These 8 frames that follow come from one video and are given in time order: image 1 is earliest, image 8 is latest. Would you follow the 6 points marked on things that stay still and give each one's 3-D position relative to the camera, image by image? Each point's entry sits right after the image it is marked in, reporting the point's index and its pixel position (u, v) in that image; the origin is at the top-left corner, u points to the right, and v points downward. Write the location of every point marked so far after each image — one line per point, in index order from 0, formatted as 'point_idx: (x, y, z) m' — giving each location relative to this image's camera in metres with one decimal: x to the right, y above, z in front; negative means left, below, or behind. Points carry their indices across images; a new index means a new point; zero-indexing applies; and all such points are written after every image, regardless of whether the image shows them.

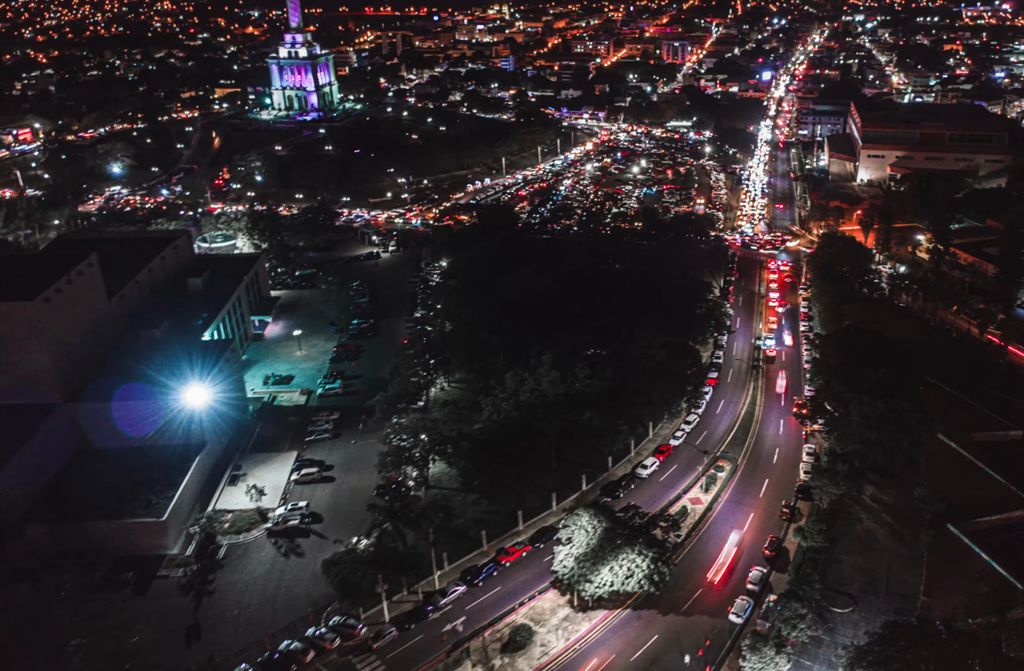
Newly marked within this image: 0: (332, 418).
0: (-3.4, -1.5, +16.0) m
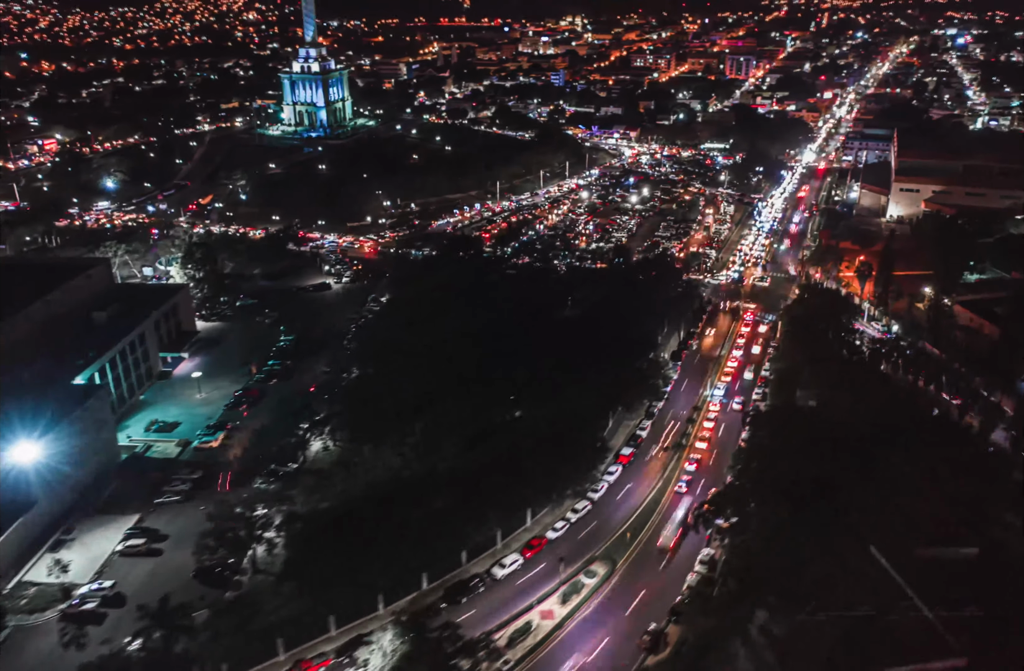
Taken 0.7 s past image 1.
0: (-5.5, -2.5, +14.5) m
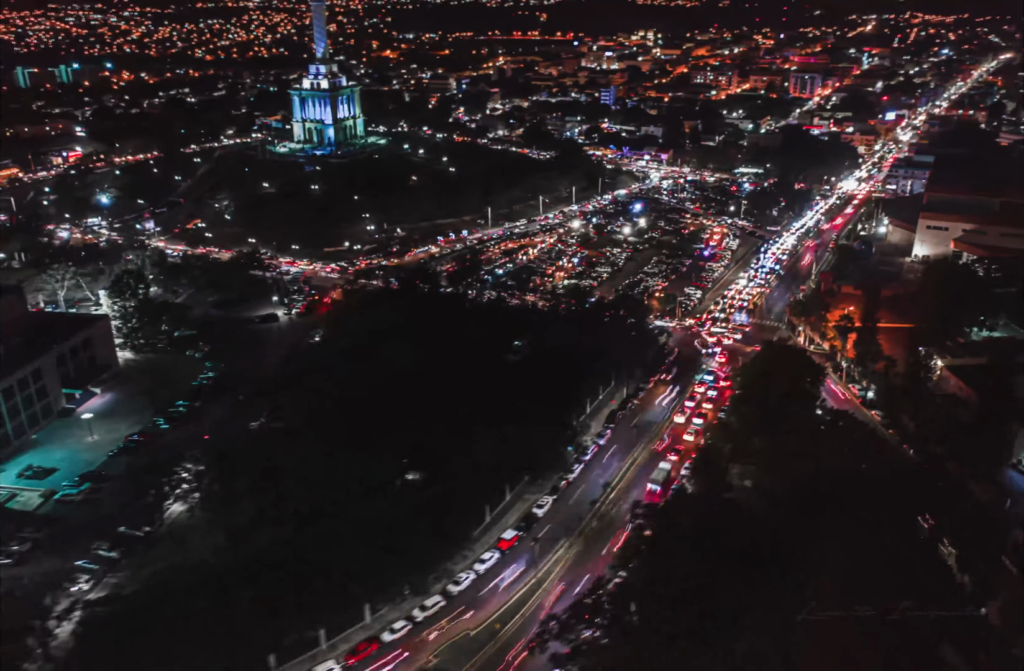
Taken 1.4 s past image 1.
0: (-7.6, -3.2, +13.4) m
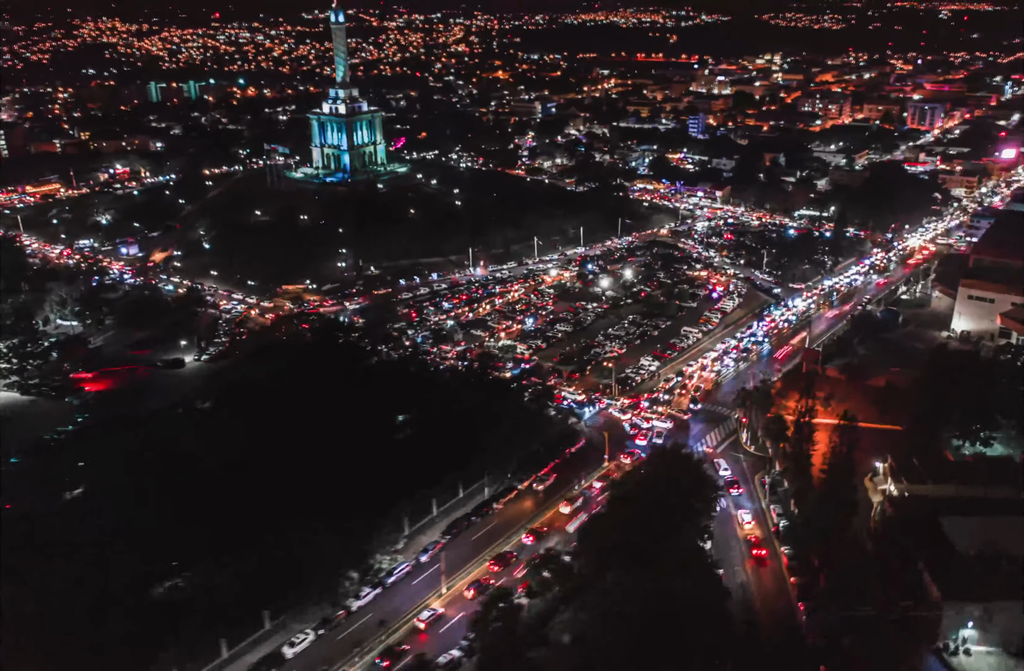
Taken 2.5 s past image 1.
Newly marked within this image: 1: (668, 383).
0: (-10.9, -4.0, +12.0) m
1: (+3.5, -1.1, +19.2) m
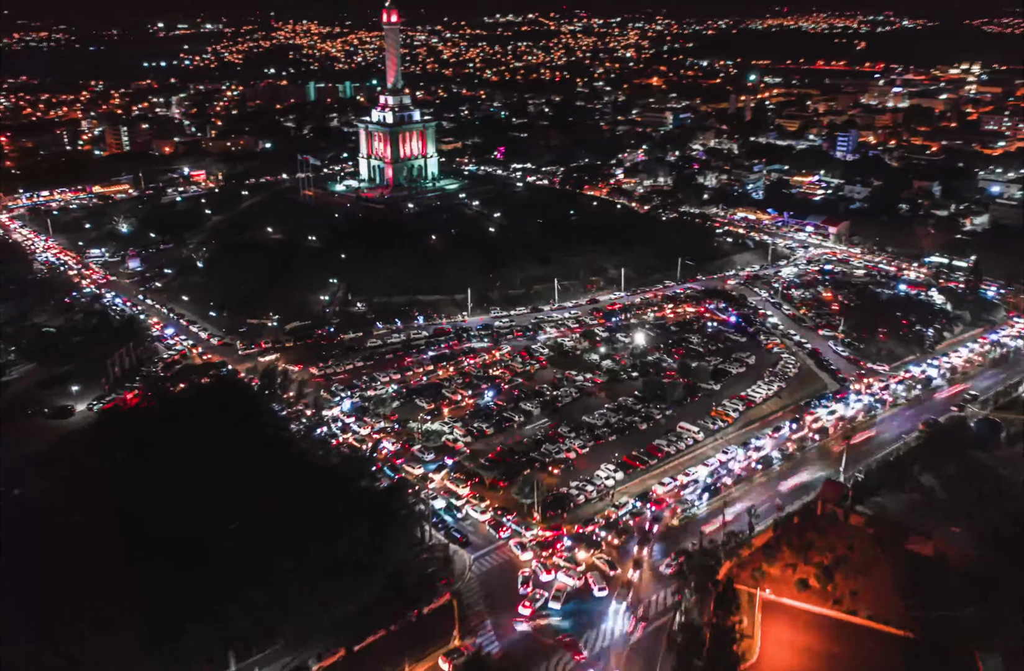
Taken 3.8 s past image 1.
0: (-14.0, -4.6, +9.8) m
1: (+1.8, -2.9, +14.0) m
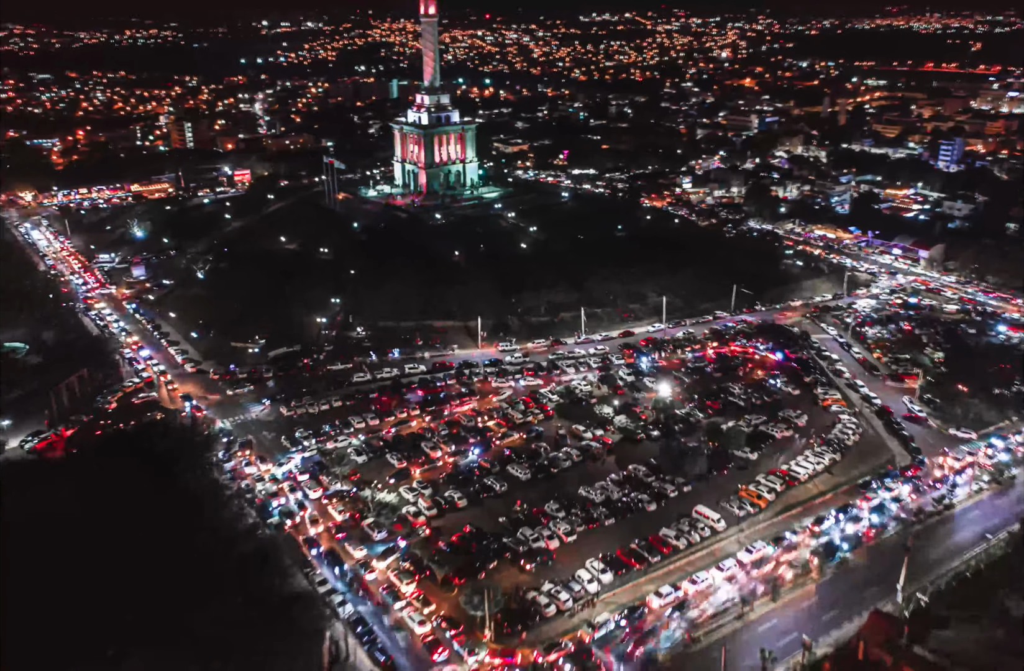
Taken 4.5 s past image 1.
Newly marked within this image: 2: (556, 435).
0: (-15.0, -4.9, +8.4) m
1: (+1.1, -3.8, +11.0) m
2: (+0.9, -1.8, +15.9) m
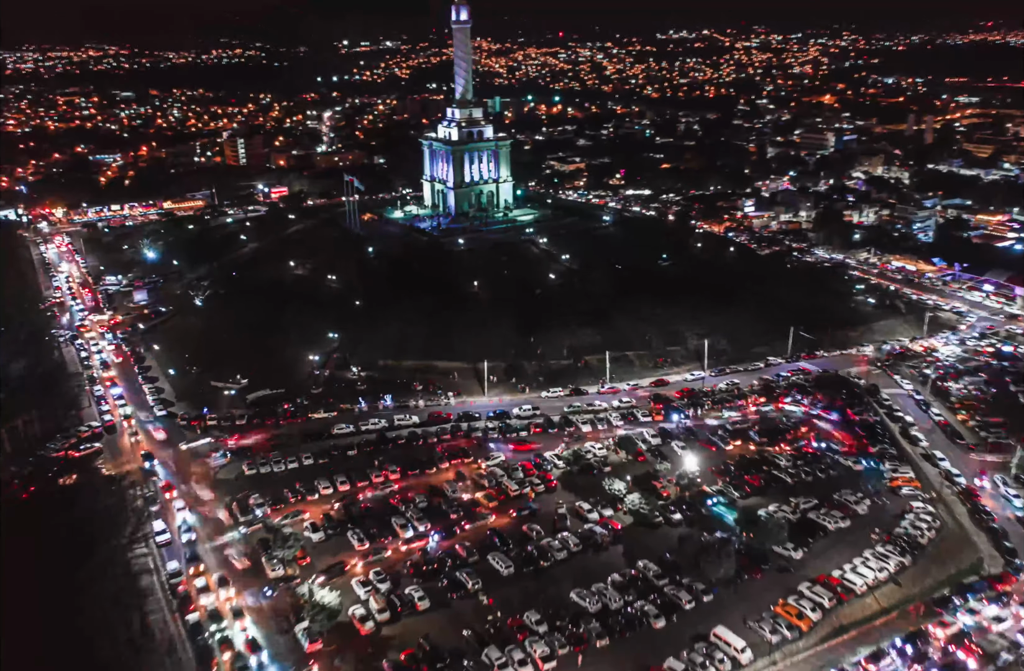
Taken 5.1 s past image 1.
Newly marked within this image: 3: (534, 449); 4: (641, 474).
0: (-15.8, -5.3, +6.9) m
1: (+0.5, -4.6, +8.2) m
2: (+0.8, -2.7, +13.2) m
3: (+0.4, -2.0, +15.2) m
4: (+2.3, -2.2, +14.2) m
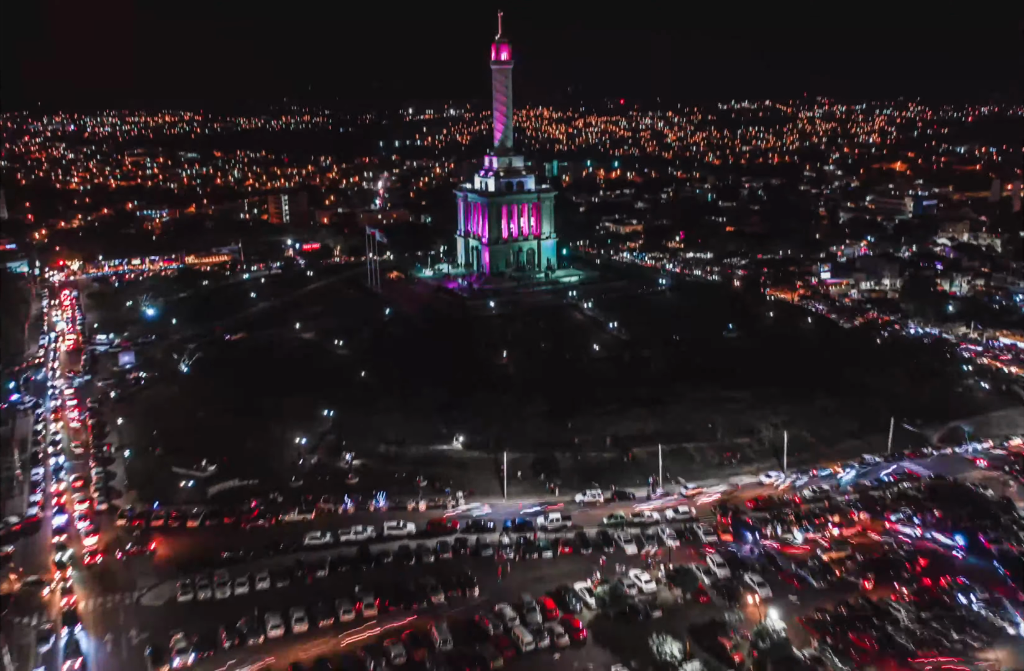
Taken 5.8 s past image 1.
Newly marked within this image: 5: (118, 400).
0: (-16.2, -5.5, +4.1) m
1: (+0.2, -5.3, +4.3) m
2: (+0.9, -3.8, +9.4) m
3: (+0.7, -3.2, +11.4) m
4: (+2.4, -3.5, +10.3) m
5: (-8.3, -1.4, +18.0) m
